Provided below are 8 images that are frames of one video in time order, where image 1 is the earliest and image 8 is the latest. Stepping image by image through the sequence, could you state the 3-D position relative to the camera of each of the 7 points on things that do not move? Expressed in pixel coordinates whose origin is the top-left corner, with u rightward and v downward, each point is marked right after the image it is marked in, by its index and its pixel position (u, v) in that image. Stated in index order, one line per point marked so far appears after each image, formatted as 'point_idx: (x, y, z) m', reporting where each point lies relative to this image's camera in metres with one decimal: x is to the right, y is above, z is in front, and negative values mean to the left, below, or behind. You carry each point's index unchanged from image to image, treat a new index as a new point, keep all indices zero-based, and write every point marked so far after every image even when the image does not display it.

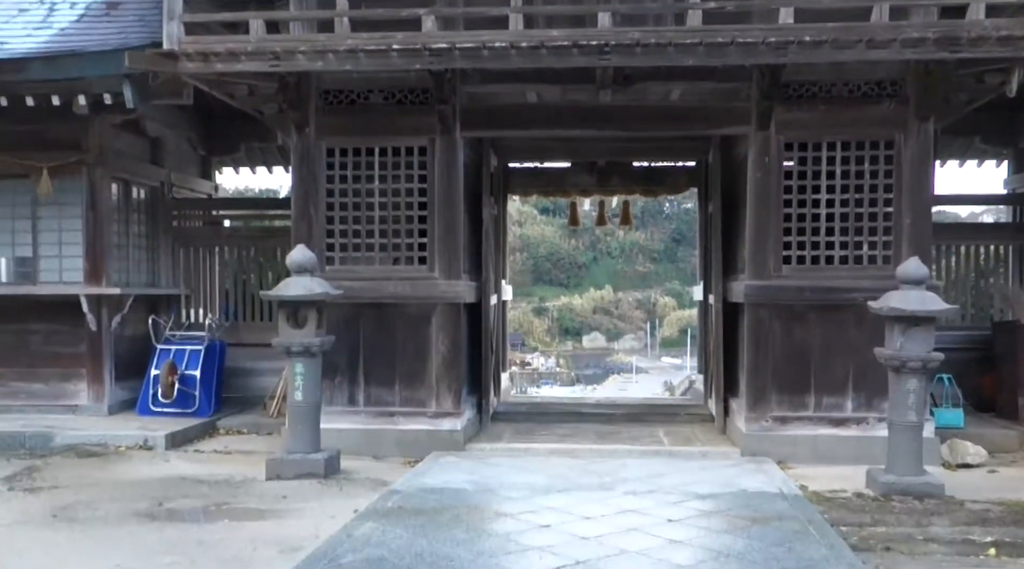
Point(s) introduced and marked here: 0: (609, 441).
0: (+0.8, -1.3, +8.7) m
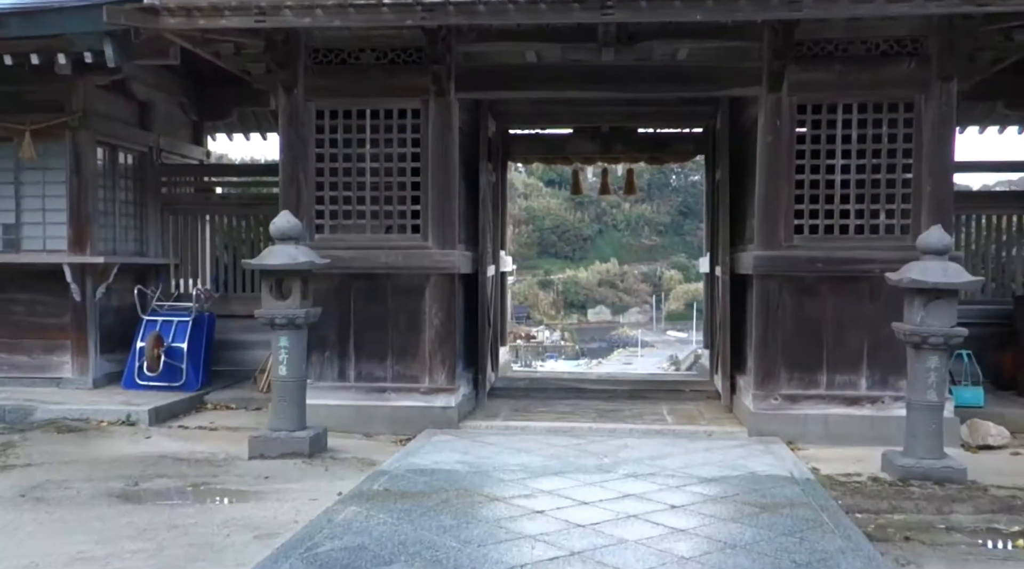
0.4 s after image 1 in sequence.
0: (+0.8, -1.1, +8.3) m
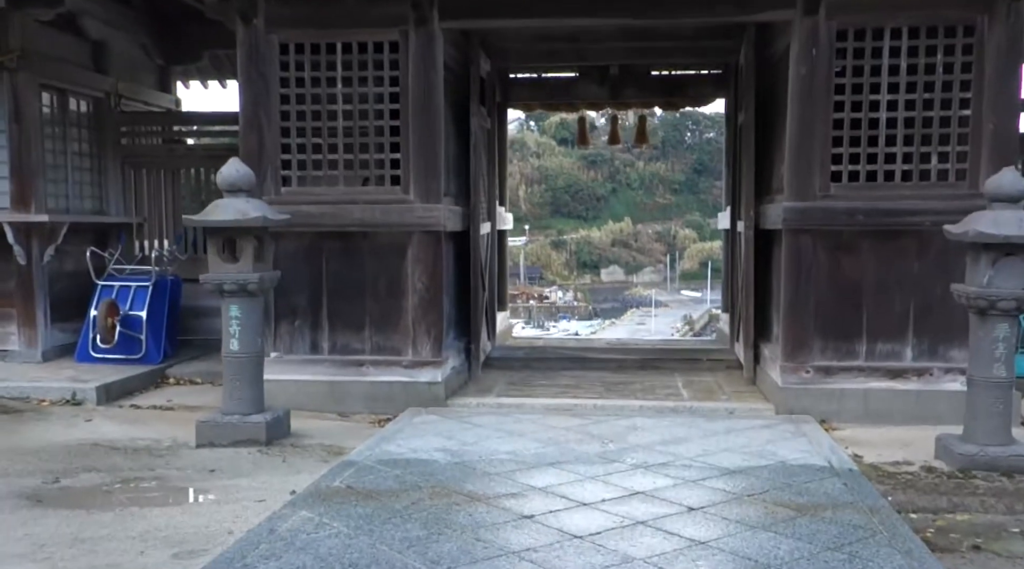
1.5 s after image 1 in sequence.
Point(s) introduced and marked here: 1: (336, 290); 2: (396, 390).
0: (+0.8, -0.8, +7.4) m
1: (-1.2, 0.0, +6.8) m
2: (-0.8, -0.7, +6.8) m
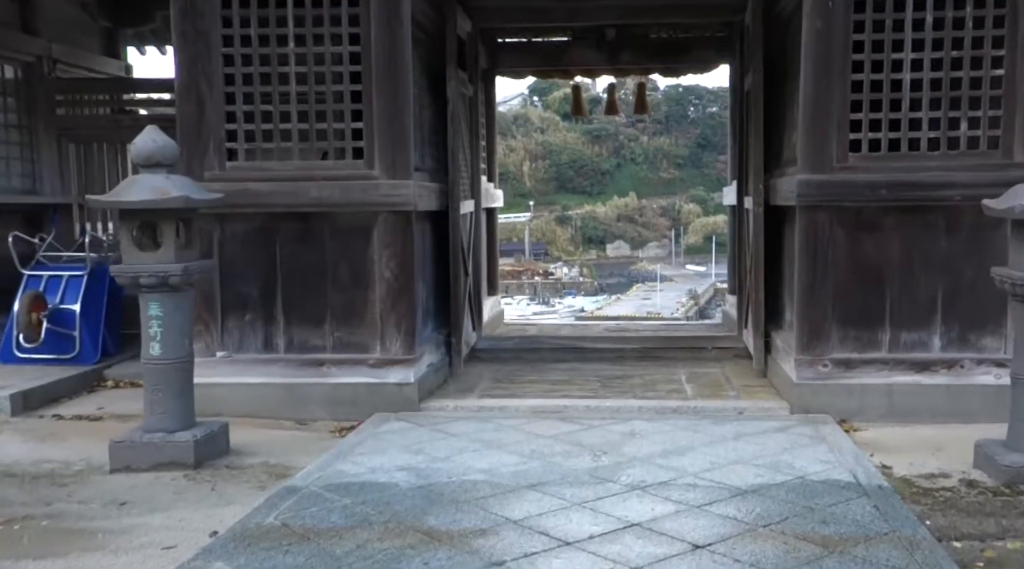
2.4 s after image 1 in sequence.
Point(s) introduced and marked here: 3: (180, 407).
0: (+0.7, -0.7, +6.6) m
1: (-1.3, 0.0, +6.0) m
2: (-0.9, -0.6, +6.0) m
3: (-1.5, -0.5, +4.7) m
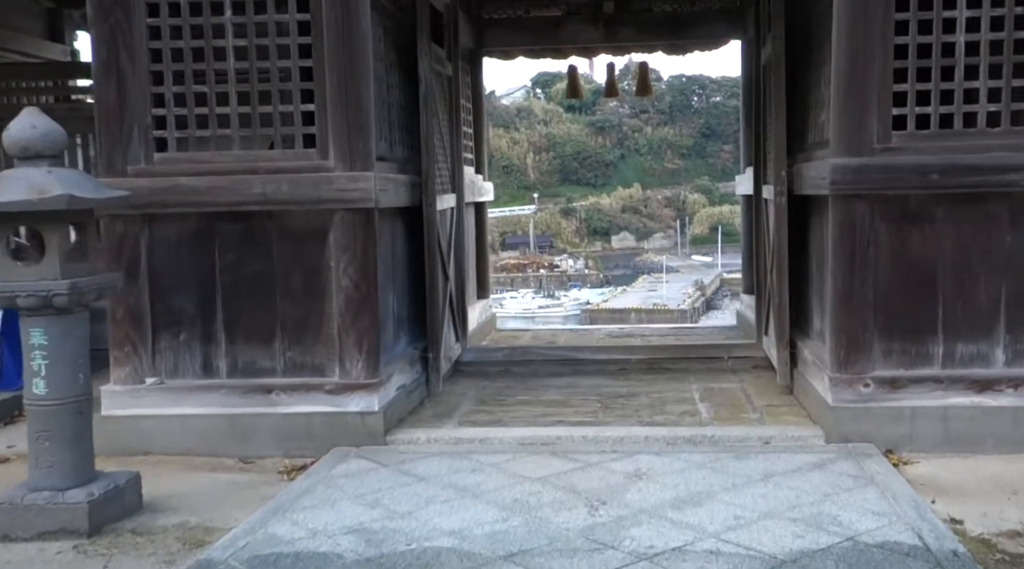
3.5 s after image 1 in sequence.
0: (+0.6, -0.7, +5.7) m
1: (-1.4, 0.0, +5.1) m
2: (-1.0, -0.7, +5.1) m
3: (-1.6, -0.6, +3.7) m
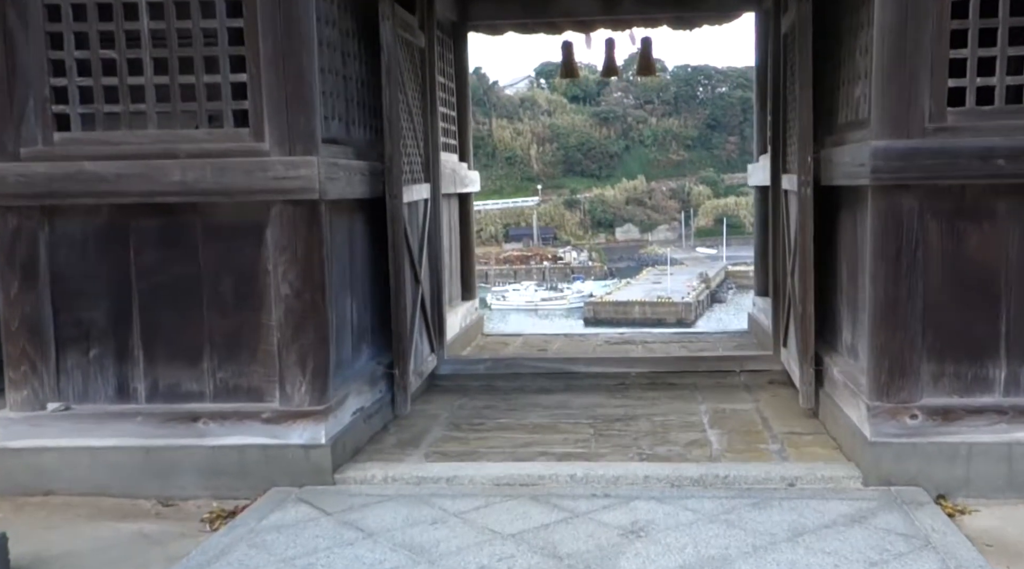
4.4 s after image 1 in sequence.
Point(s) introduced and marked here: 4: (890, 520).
0: (+0.5, -0.8, +4.9) m
1: (-1.5, -0.1, +4.3) m
2: (-1.1, -0.7, +4.3) m
3: (-1.7, -0.7, +2.9) m
4: (+1.4, -0.9, +3.7) m
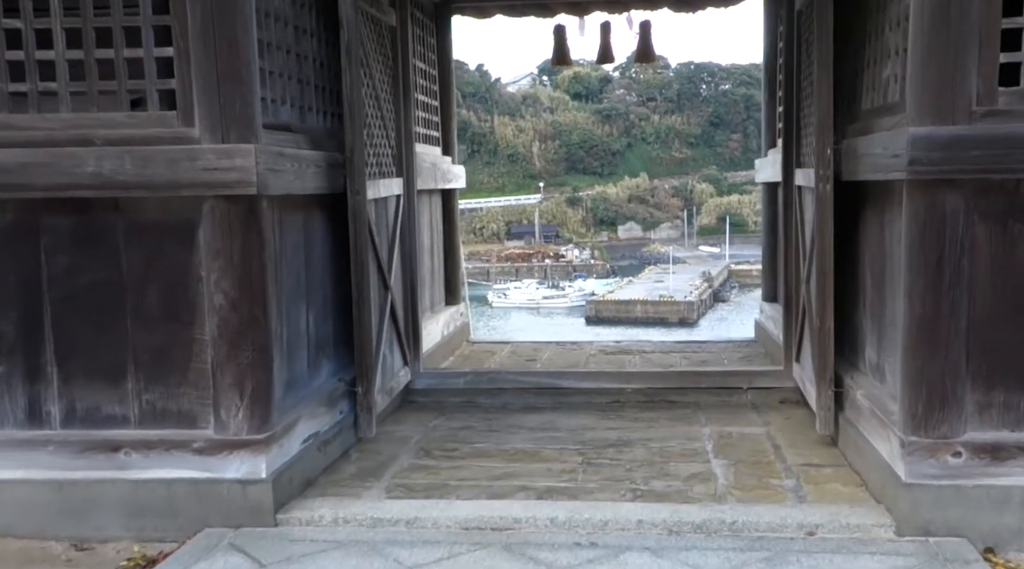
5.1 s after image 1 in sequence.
0: (+0.4, -0.8, +4.2) m
1: (-1.6, -0.1, +3.7) m
2: (-1.2, -0.8, +3.6) m
3: (-1.8, -0.7, +2.3) m
4: (+1.3, -0.9, +3.1) m
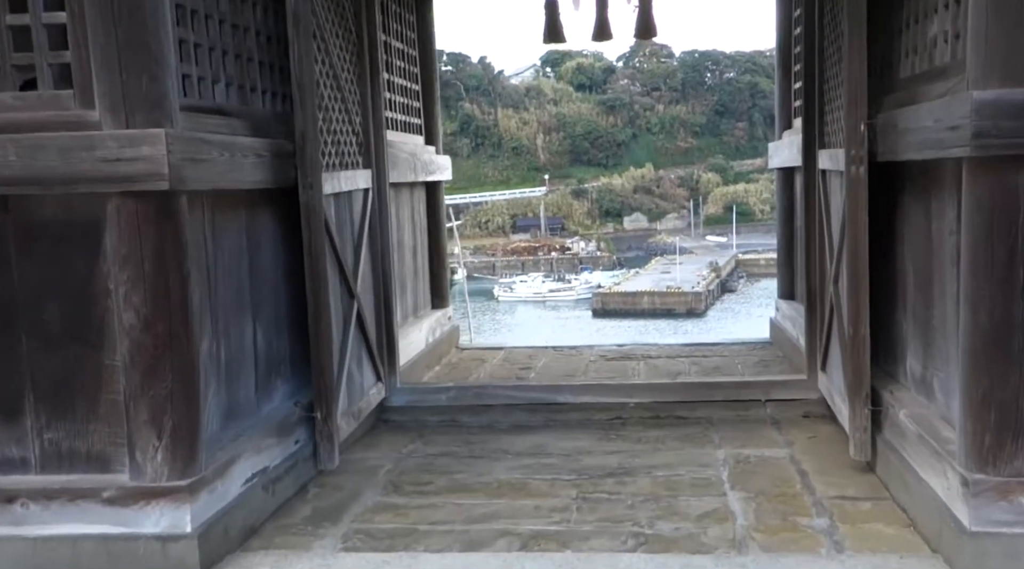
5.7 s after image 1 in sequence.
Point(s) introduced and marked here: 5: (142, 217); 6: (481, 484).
0: (+0.3, -0.8, +3.6) m
1: (-1.7, -0.1, +3.0) m
2: (-1.3, -0.8, +3.0) m
3: (-1.9, -0.8, +1.7) m
4: (+1.2, -0.9, +2.4) m
5: (-1.1, +0.2, +2.9) m
6: (-0.1, -0.8, +4.0) m
